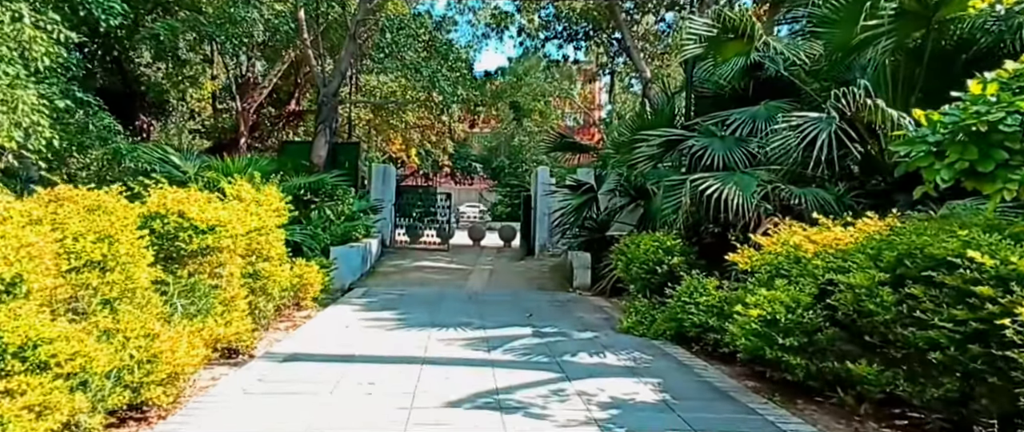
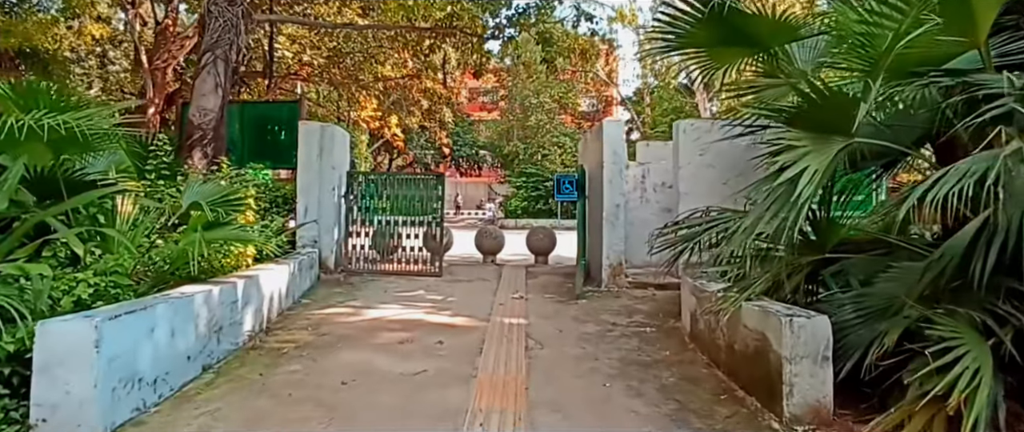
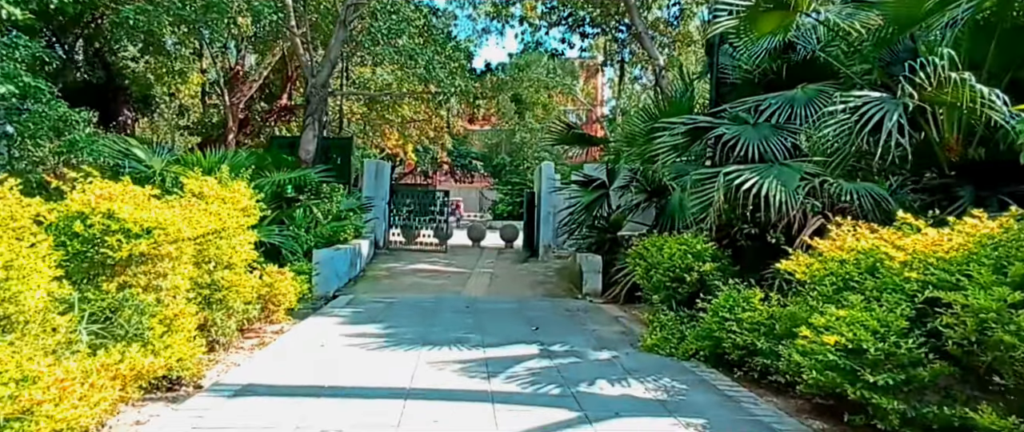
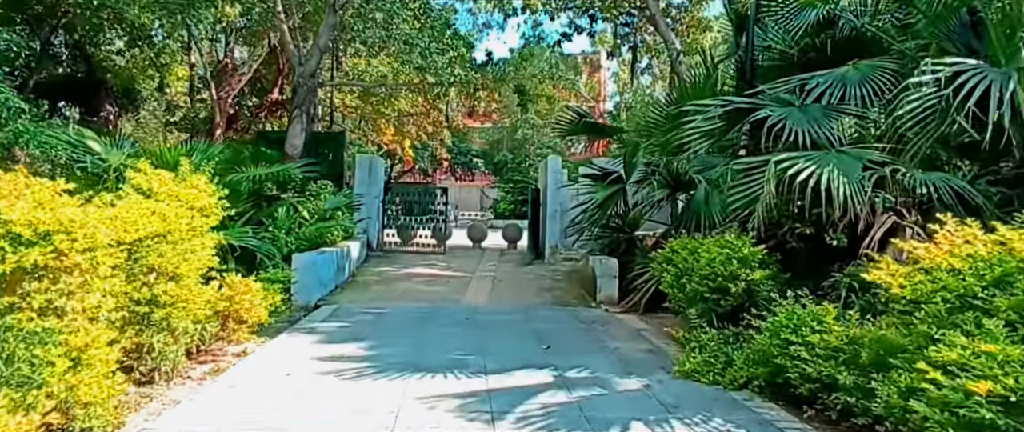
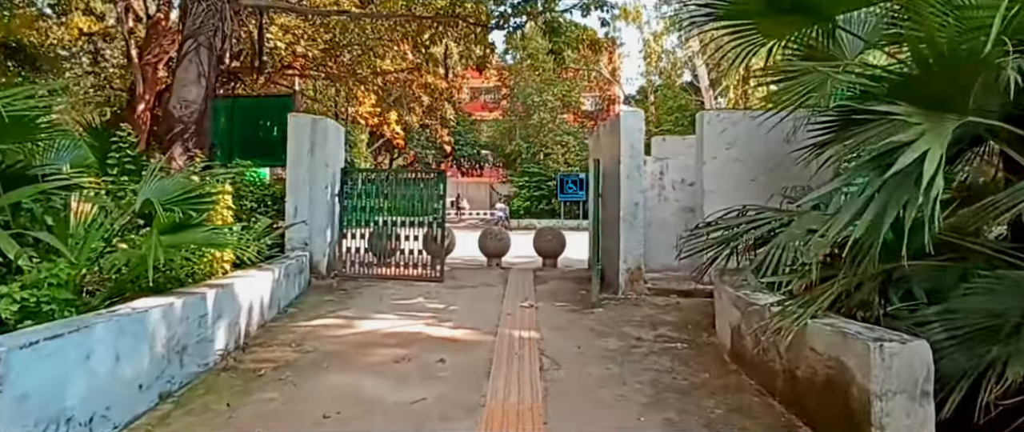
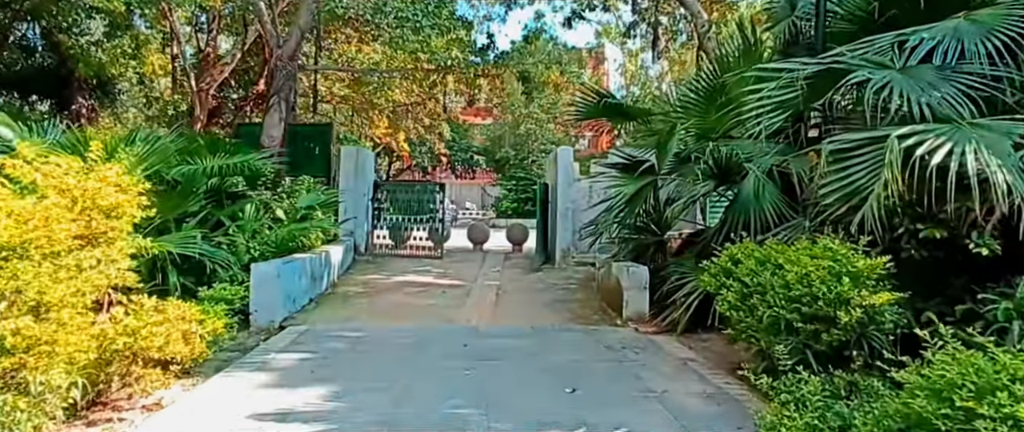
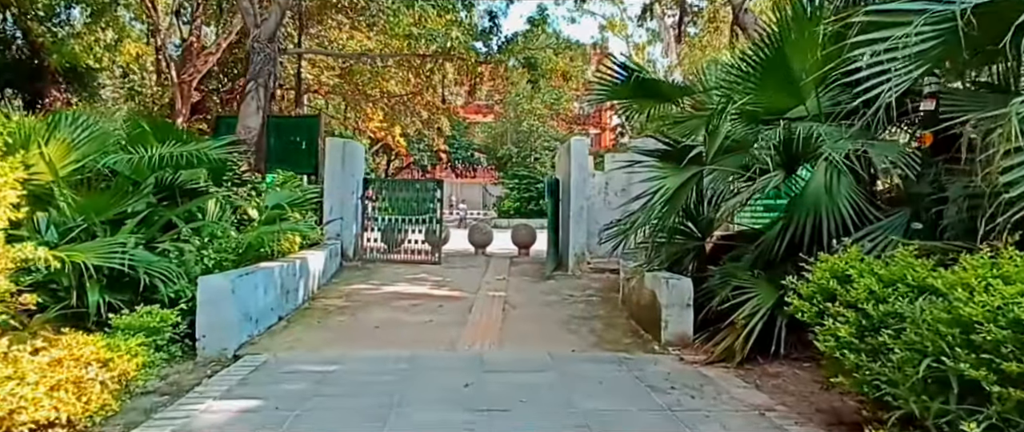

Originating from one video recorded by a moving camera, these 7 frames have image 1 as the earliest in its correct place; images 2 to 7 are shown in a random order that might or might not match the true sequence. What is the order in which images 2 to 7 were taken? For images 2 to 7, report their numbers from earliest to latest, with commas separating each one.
3, 4, 6, 7, 2, 5
